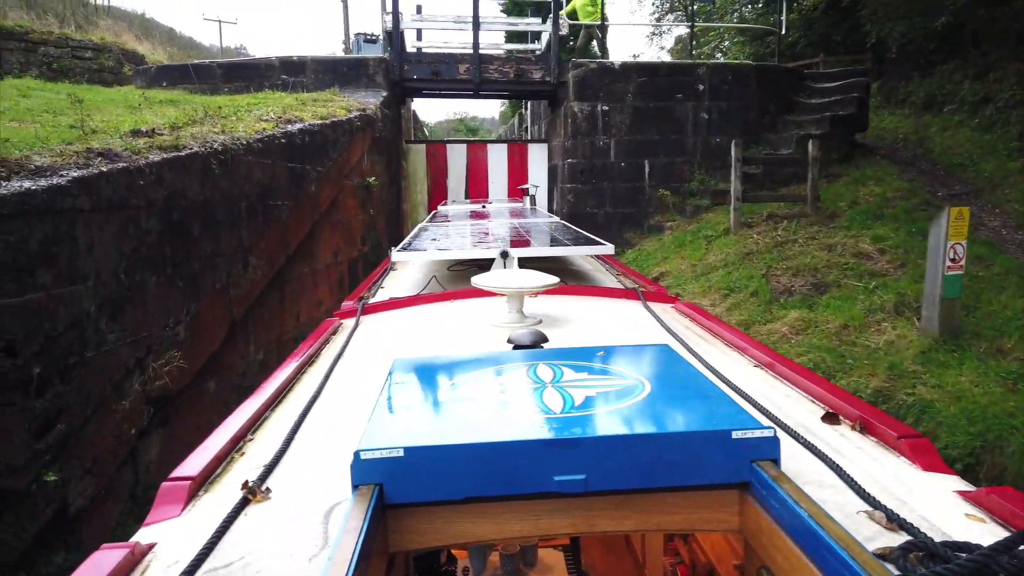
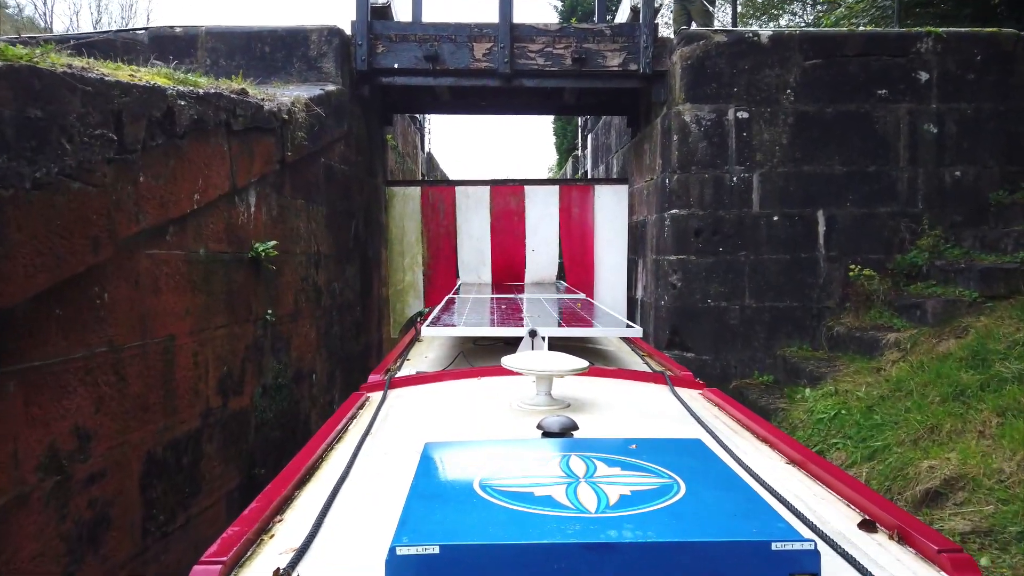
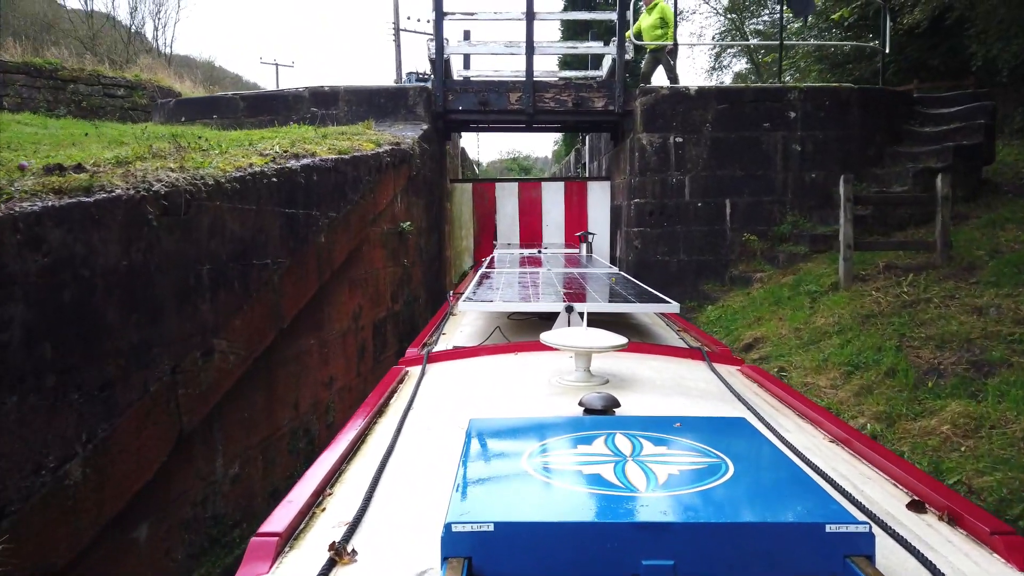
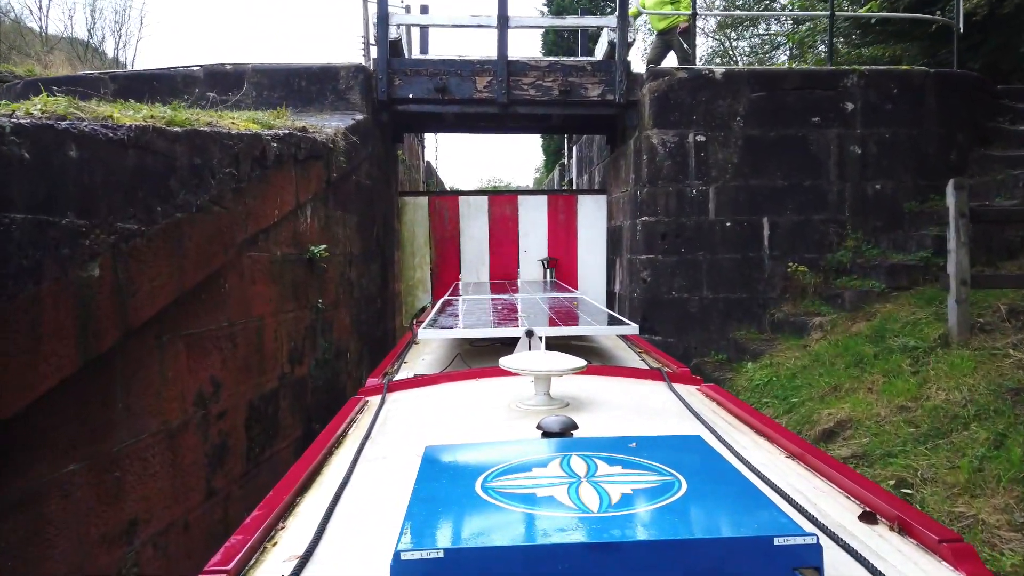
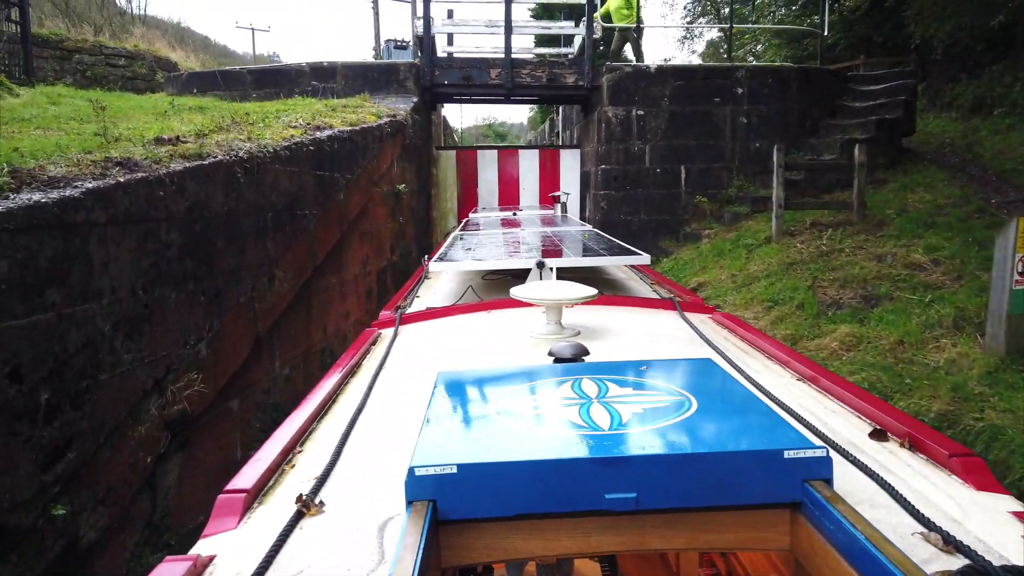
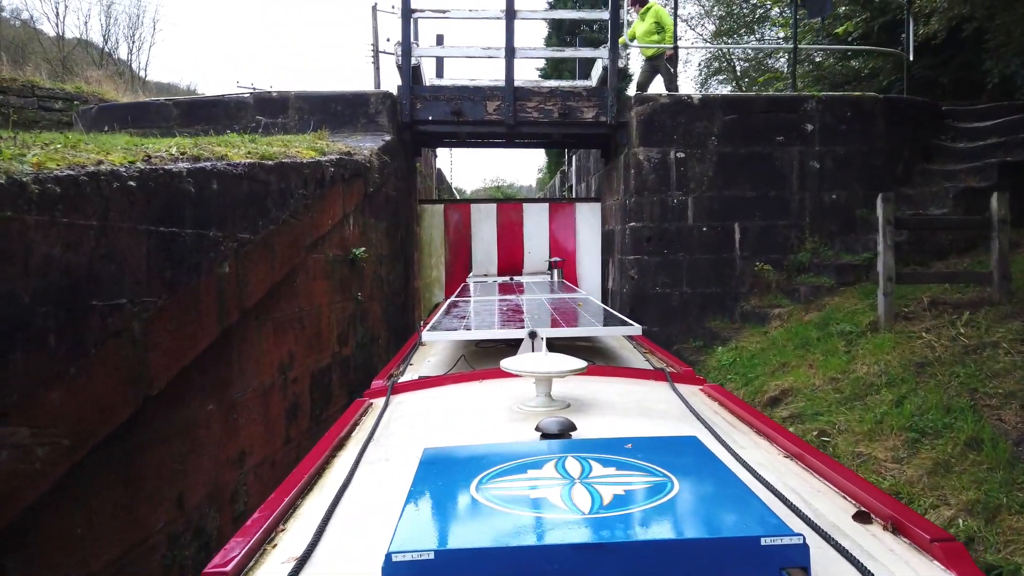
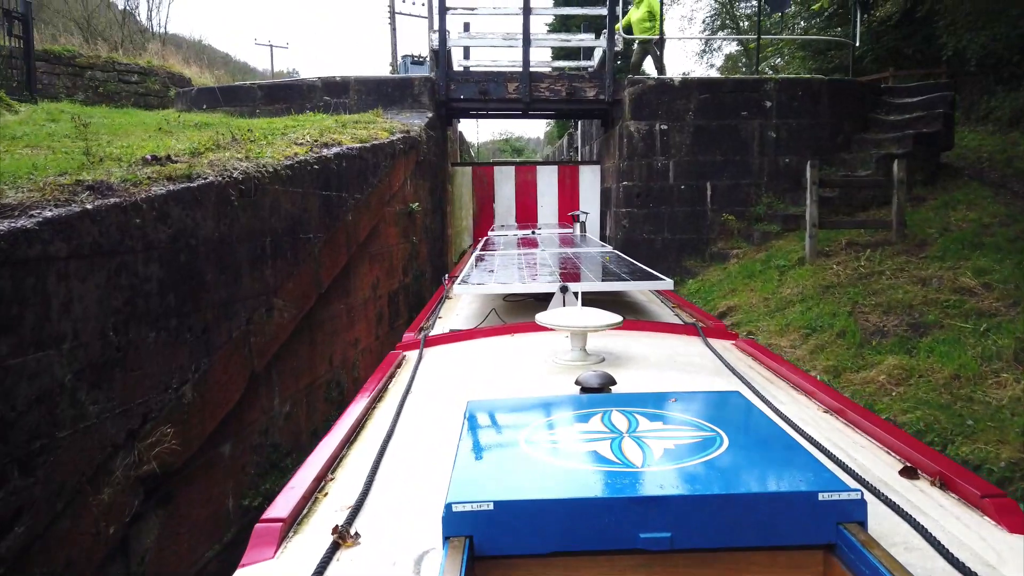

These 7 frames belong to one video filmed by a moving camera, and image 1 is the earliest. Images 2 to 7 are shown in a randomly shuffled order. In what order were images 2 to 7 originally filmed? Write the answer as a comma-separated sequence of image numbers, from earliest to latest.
5, 7, 3, 6, 4, 2
